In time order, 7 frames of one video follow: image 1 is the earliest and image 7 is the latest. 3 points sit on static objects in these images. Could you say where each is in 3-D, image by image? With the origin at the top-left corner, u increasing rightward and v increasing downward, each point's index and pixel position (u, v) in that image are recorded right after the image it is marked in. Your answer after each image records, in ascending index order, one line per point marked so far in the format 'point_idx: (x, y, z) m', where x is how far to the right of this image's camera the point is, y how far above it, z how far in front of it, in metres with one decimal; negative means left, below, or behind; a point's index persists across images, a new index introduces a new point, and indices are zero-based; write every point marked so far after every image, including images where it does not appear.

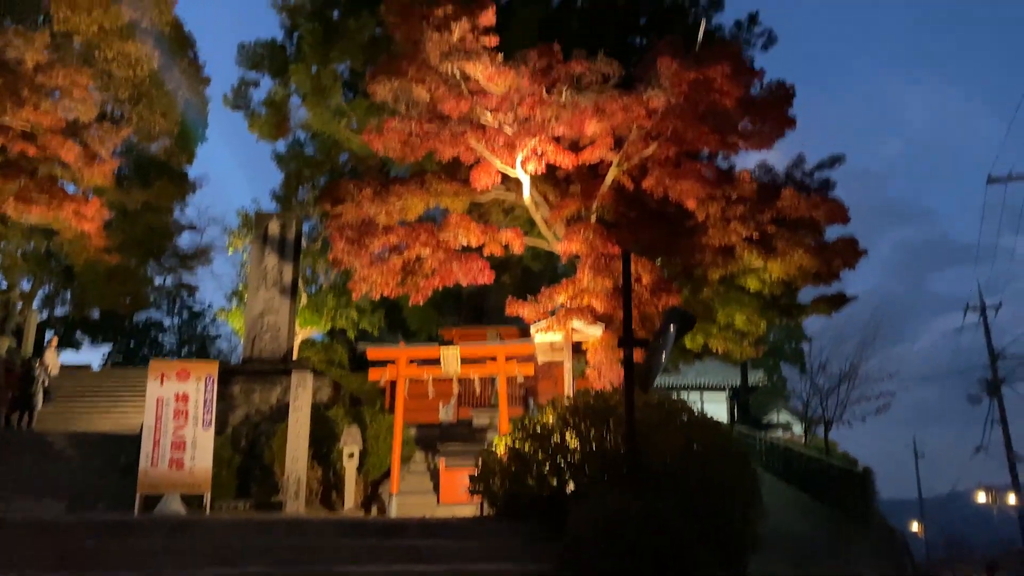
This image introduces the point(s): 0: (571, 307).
0: (+0.9, -0.2, +11.8) m
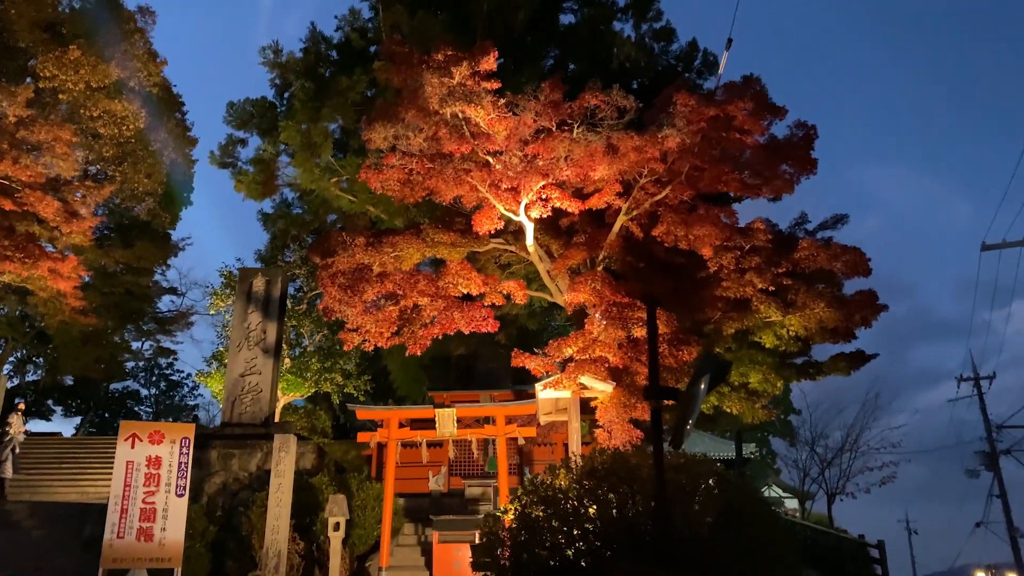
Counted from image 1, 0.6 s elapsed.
0: (+0.9, -0.9, +10.9) m
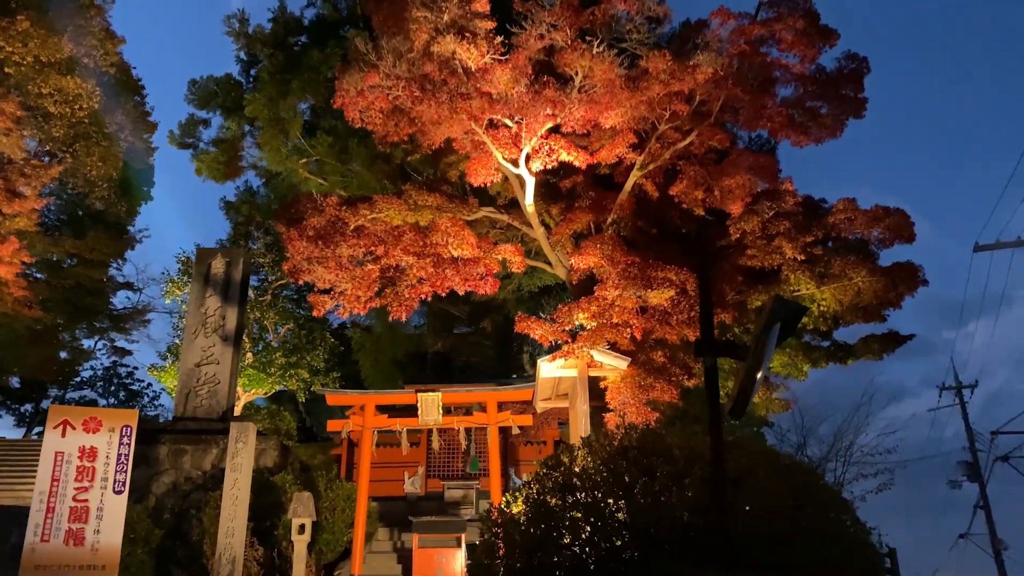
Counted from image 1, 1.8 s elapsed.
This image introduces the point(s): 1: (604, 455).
0: (+0.9, -0.4, +9.4) m
1: (+0.8, -1.4, +7.1) m
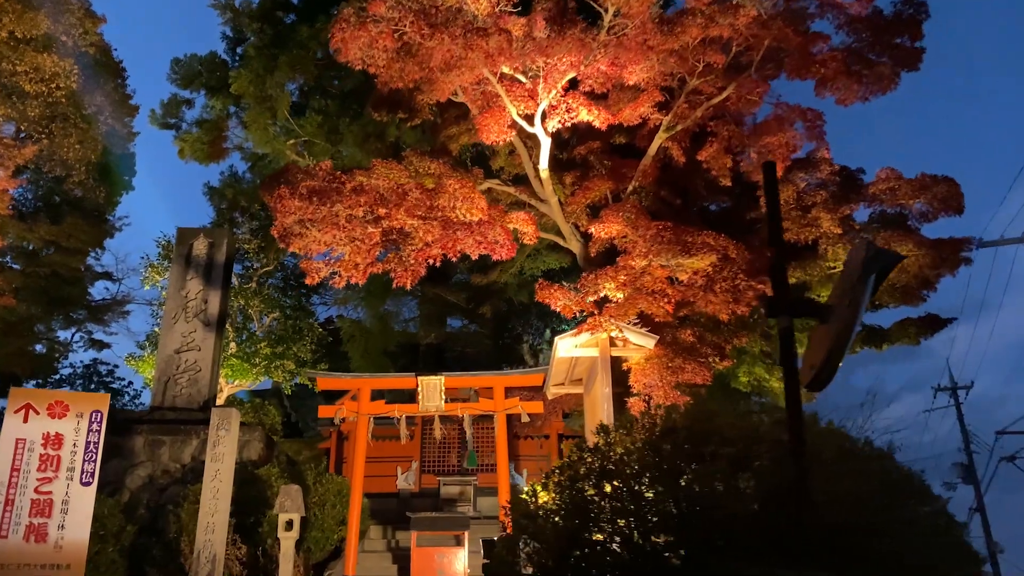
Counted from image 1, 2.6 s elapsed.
0: (+1.1, -0.1, +8.4) m
1: (+1.0, -1.1, +6.1) m
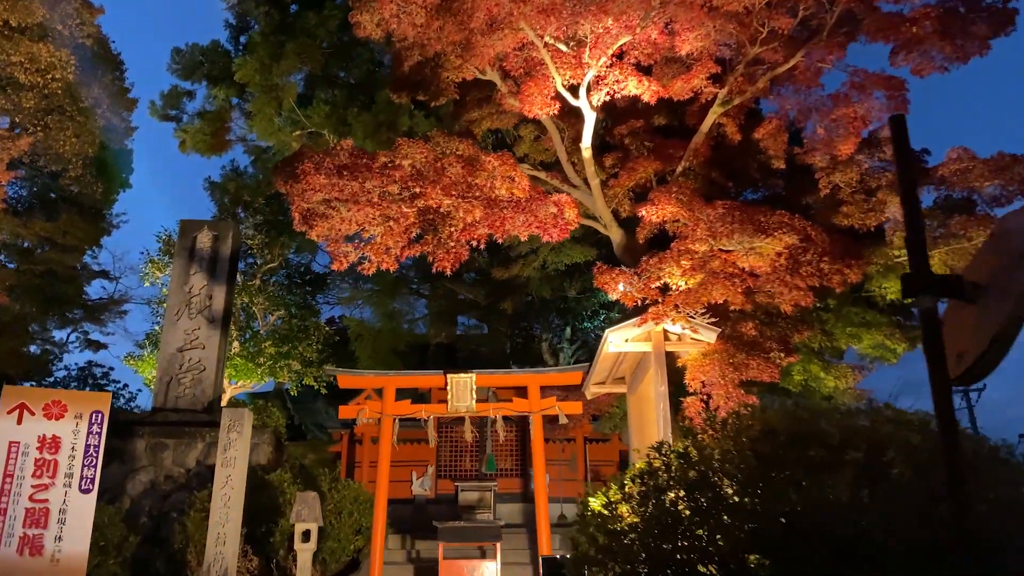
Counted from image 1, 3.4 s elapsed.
0: (+1.5, 0.0, +7.6) m
1: (+1.4, -0.9, +5.3) m
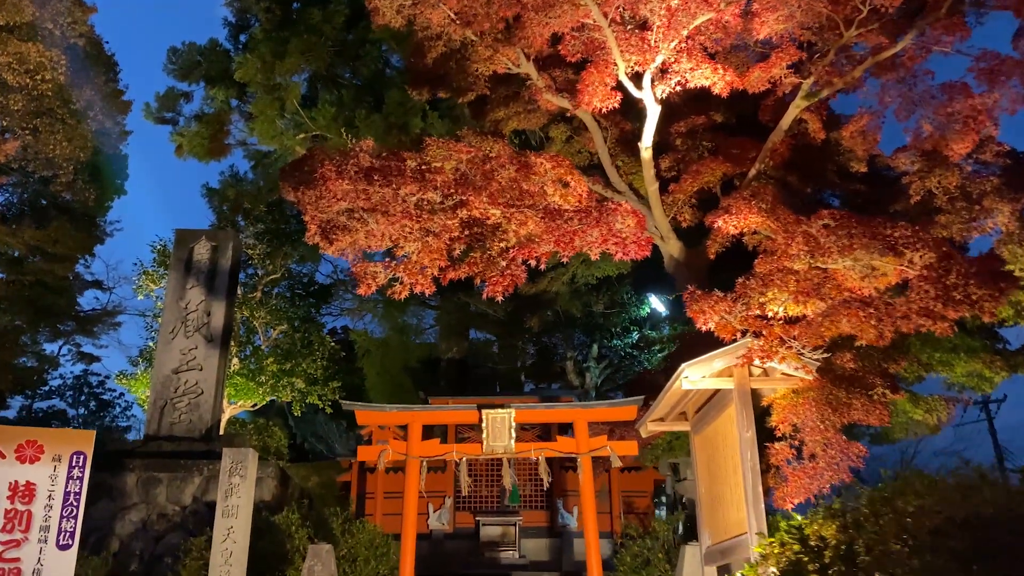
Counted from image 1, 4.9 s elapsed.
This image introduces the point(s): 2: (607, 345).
0: (+2.0, -0.2, +6.3) m
1: (+1.9, -1.1, +4.0) m
2: (+1.8, -1.1, +16.0) m
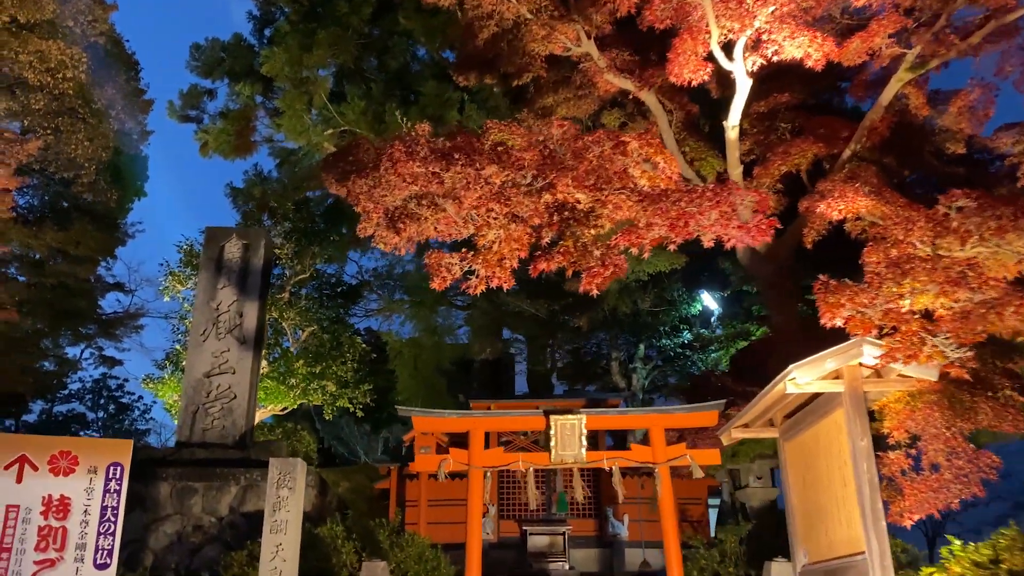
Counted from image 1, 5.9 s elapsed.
0: (+2.6, -0.1, +5.6) m
1: (+2.5, -1.1, +3.3) m
2: (+2.6, -1.0, +15.3) m
